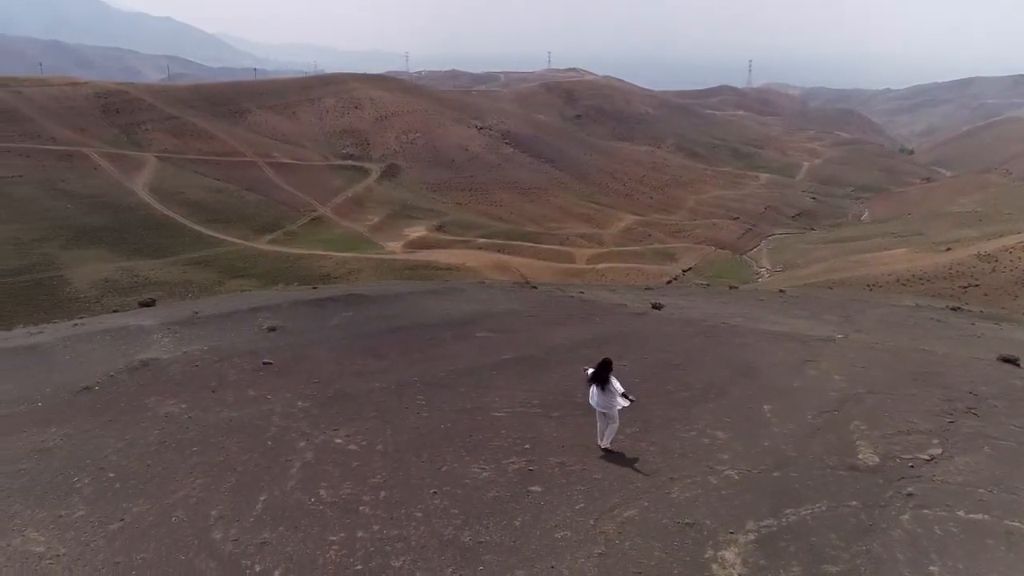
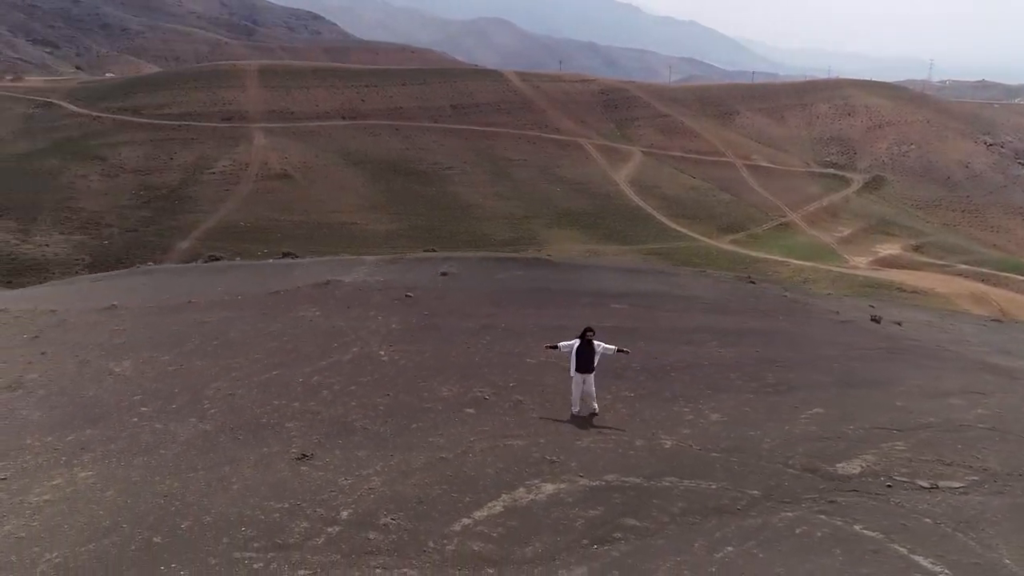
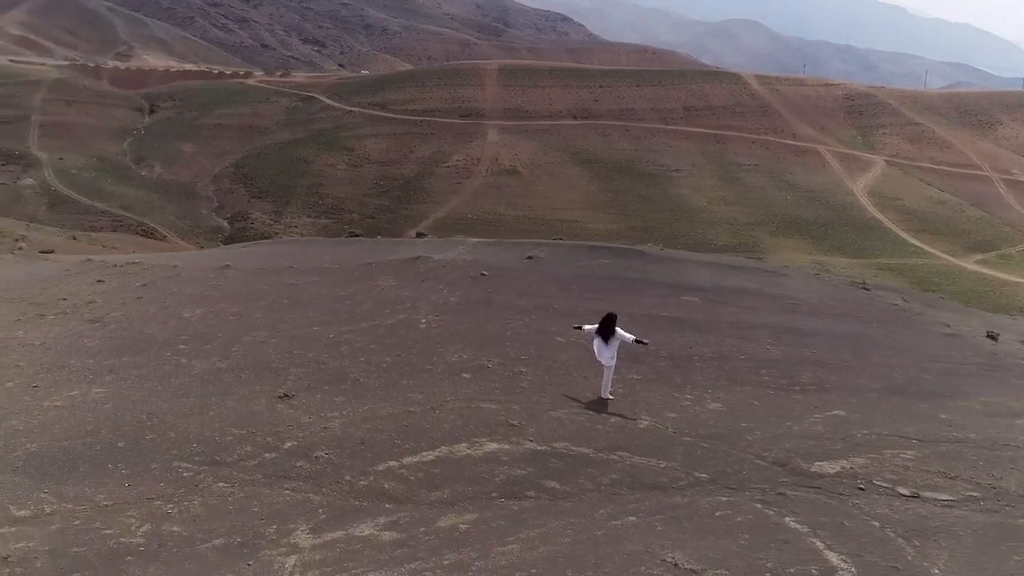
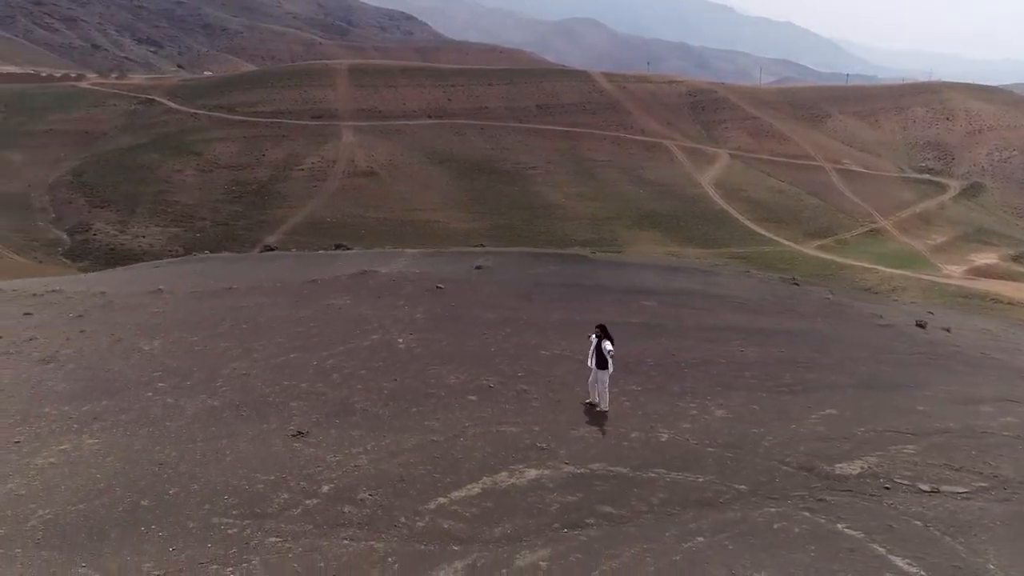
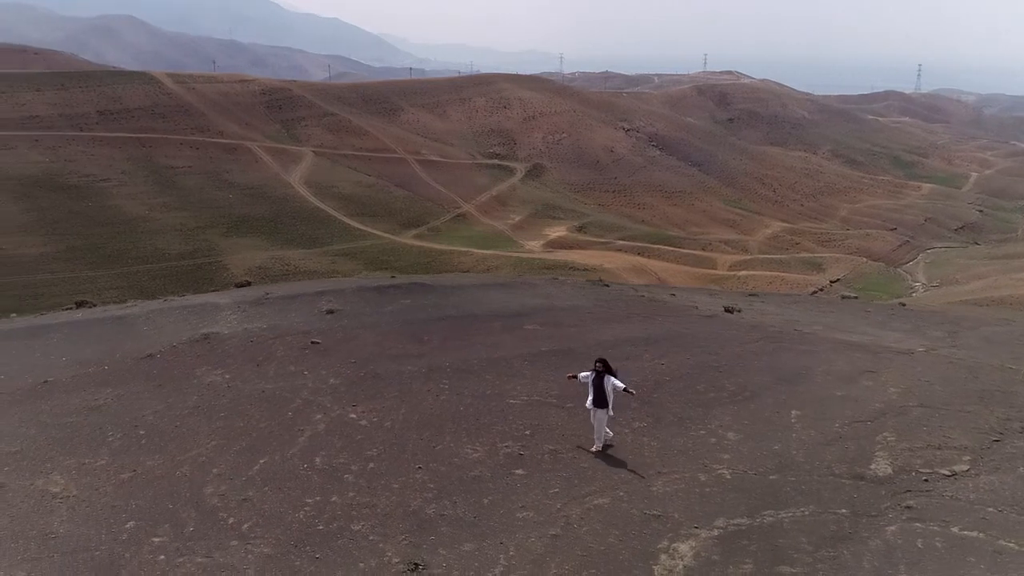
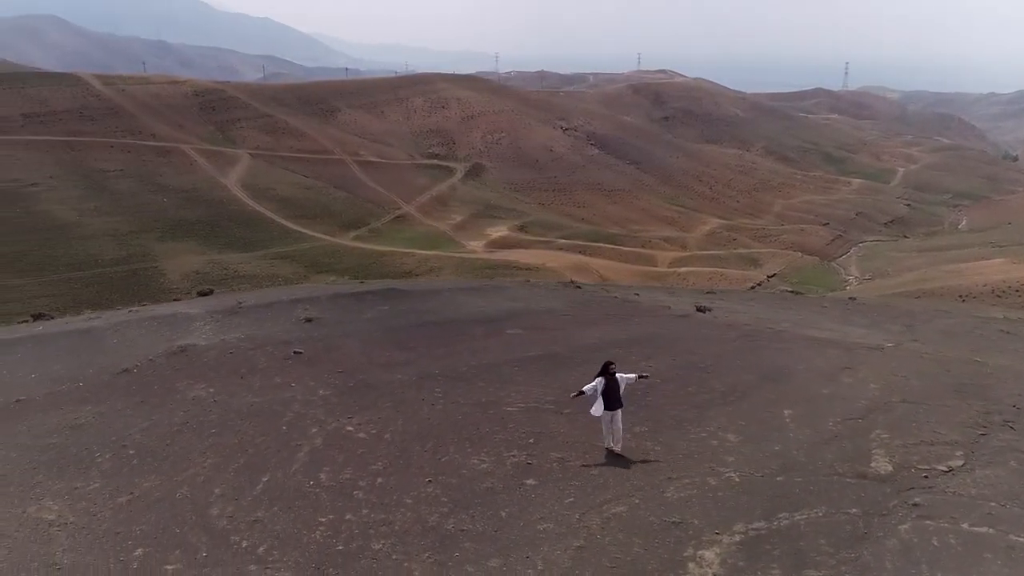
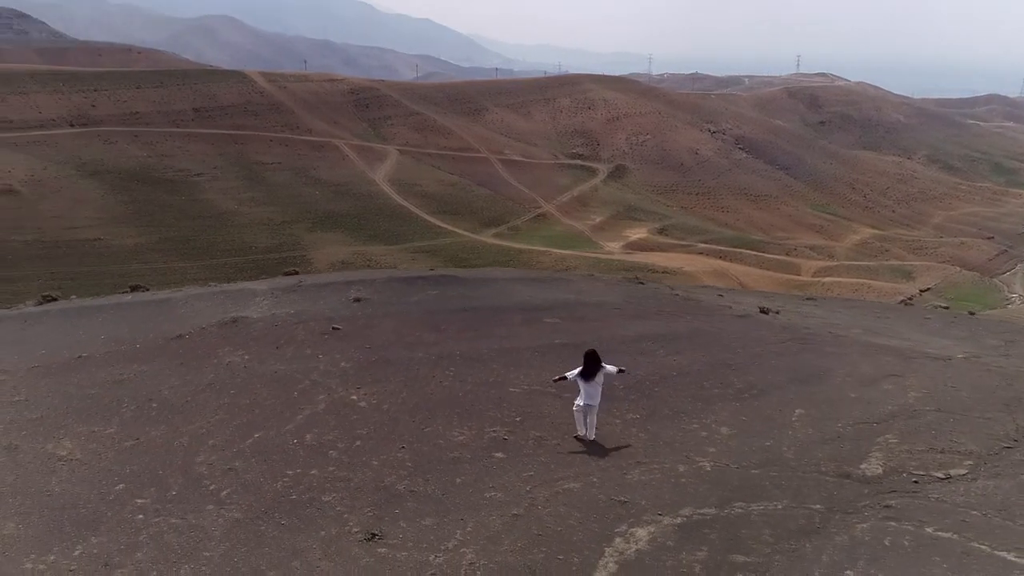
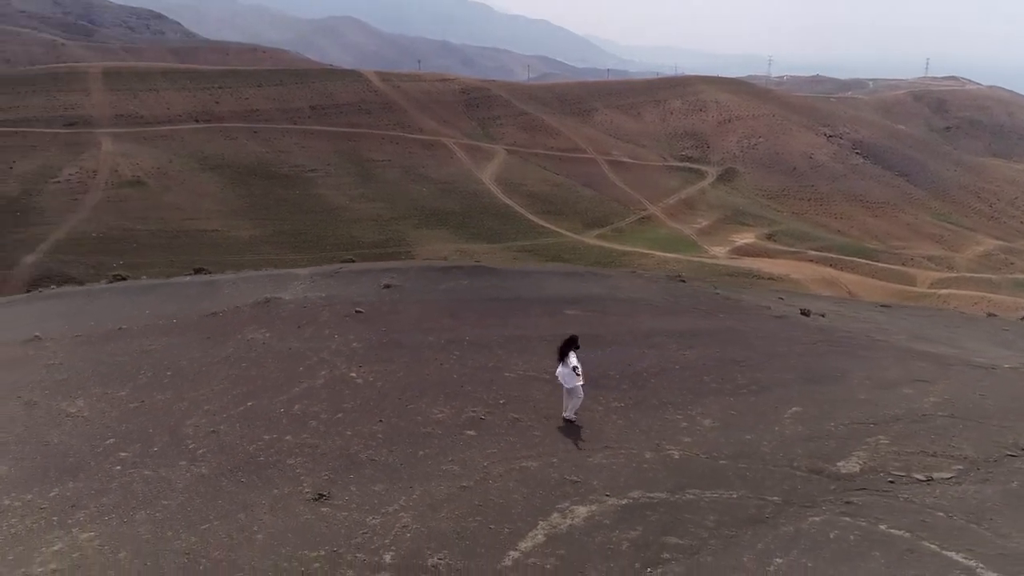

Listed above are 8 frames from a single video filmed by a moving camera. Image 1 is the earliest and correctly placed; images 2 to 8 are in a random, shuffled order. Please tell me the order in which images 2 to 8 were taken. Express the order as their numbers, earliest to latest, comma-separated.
6, 5, 7, 8, 2, 4, 3
